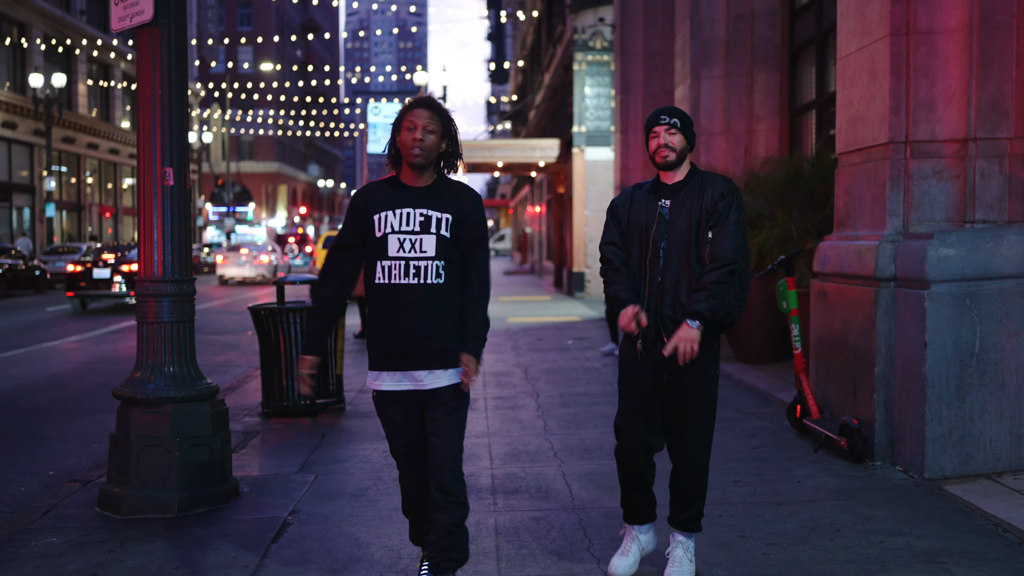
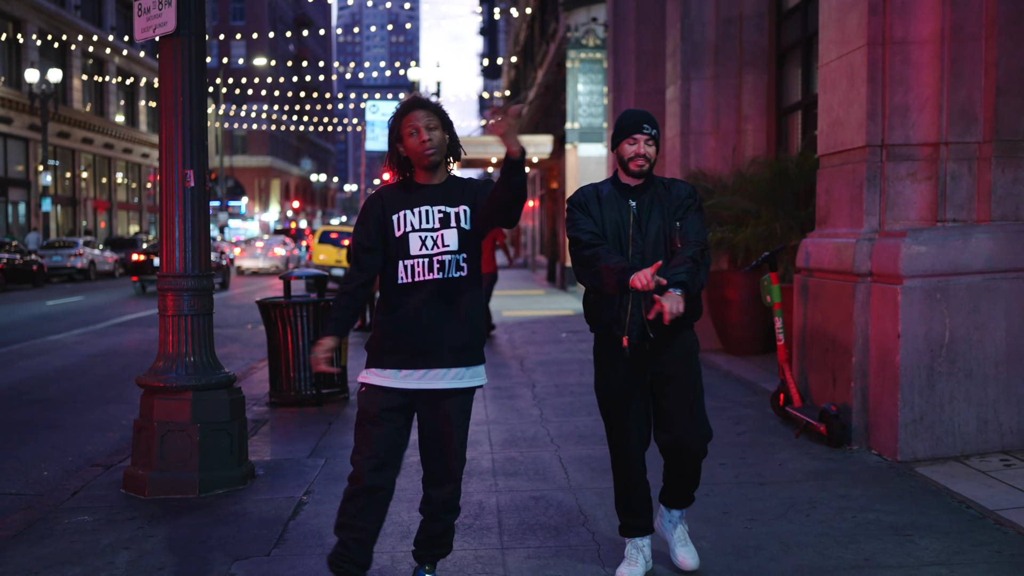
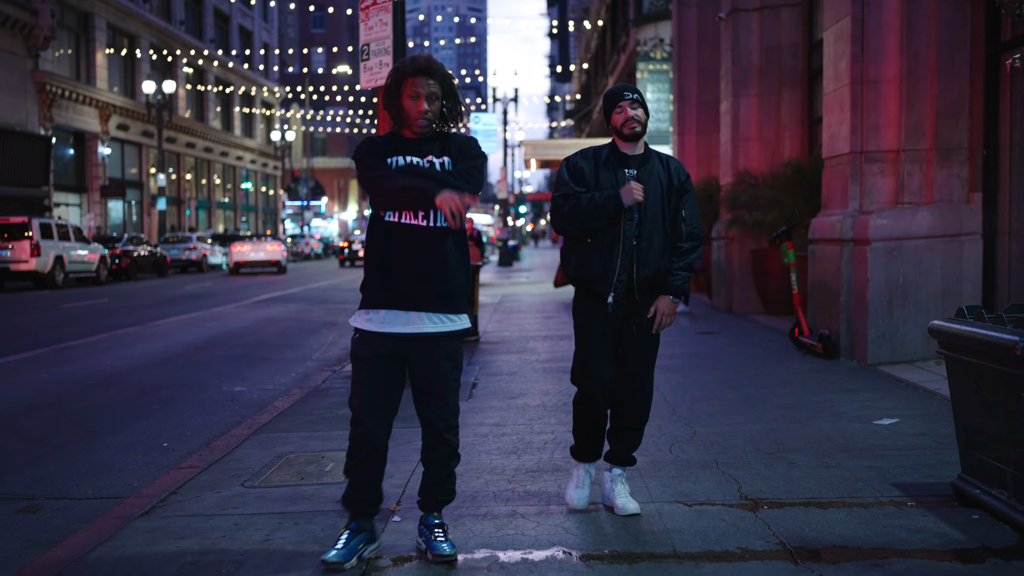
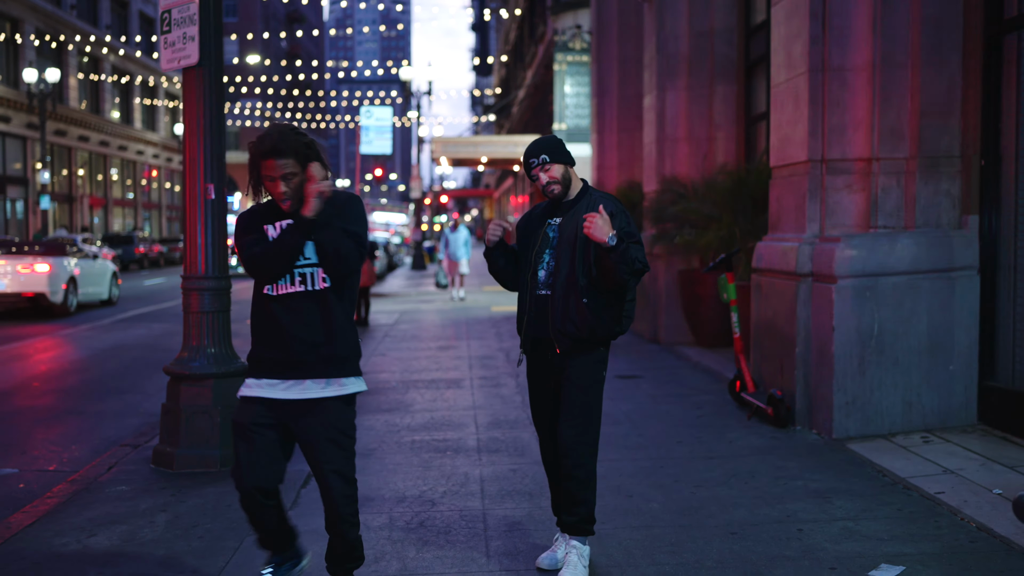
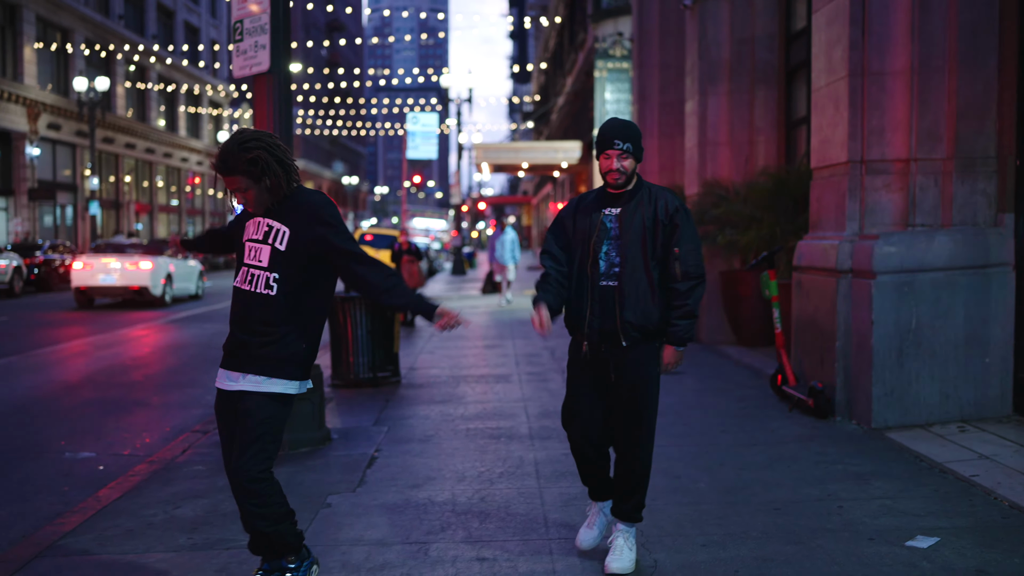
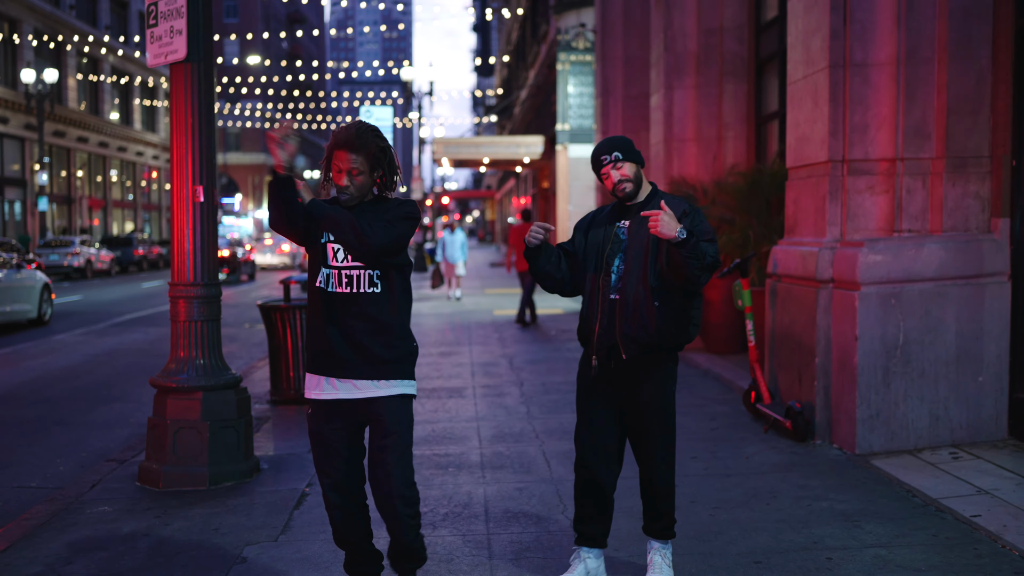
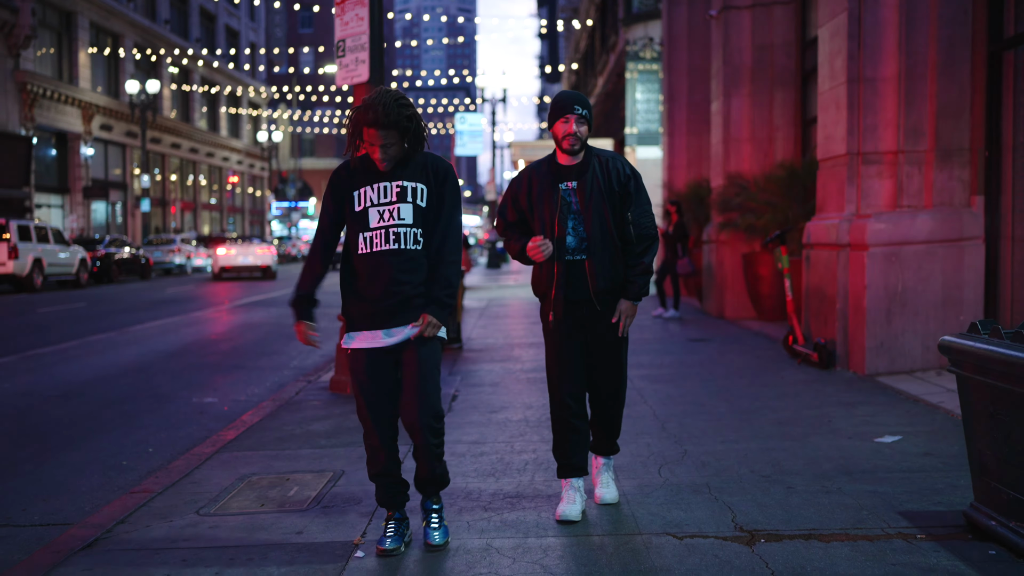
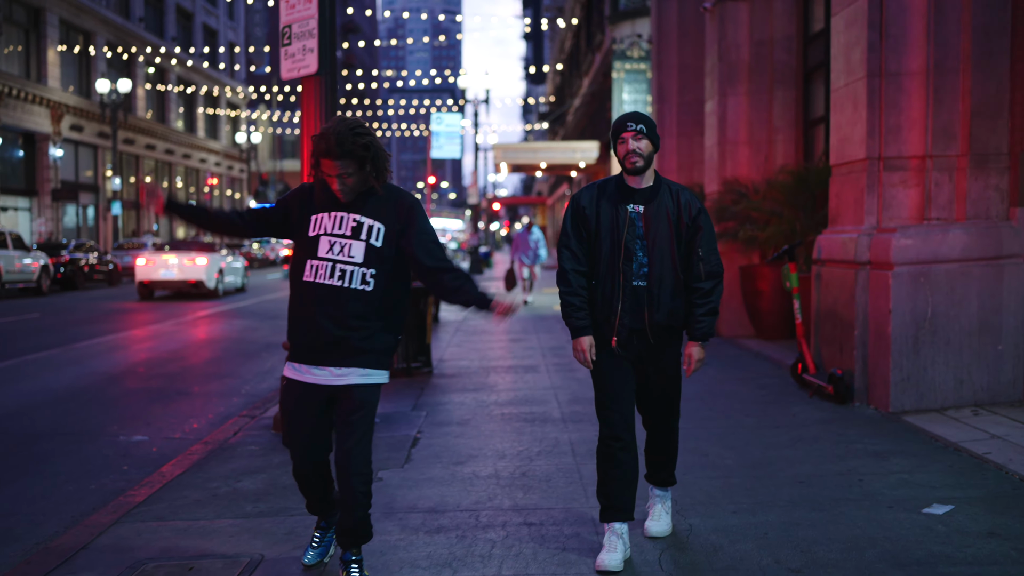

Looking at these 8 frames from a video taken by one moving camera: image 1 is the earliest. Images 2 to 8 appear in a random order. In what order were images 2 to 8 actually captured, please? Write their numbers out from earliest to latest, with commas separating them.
2, 6, 4, 5, 8, 7, 3
